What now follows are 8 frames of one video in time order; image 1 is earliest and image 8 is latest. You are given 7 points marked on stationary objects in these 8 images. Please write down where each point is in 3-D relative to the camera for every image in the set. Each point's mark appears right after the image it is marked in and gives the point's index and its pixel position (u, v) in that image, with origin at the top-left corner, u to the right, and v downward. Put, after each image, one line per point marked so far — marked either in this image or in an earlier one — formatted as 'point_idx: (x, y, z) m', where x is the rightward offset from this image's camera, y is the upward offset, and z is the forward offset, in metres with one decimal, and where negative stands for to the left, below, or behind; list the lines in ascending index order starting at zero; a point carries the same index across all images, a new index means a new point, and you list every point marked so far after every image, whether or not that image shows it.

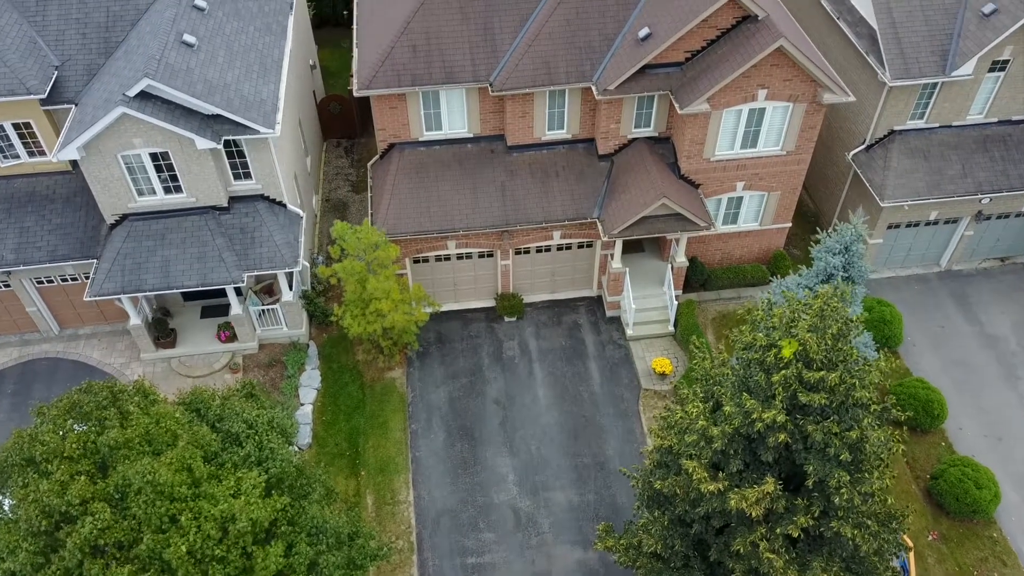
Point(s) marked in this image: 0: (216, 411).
0: (-5.8, -2.3, +15.9) m
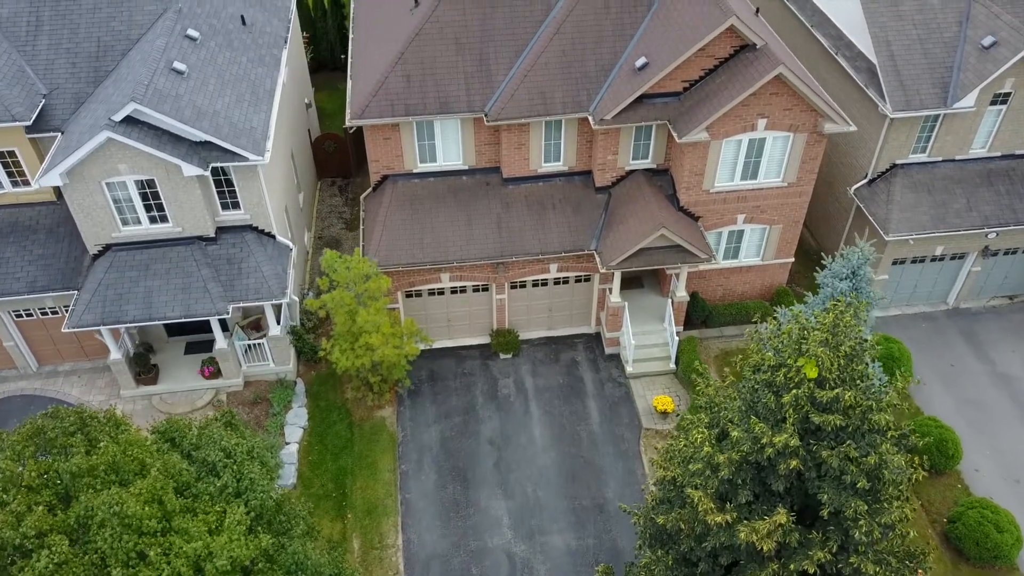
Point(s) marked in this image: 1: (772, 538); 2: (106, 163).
0: (-5.9, -2.7, +15.0) m
1: (+3.9, -3.8, +12.3) m
2: (-9.9, +3.0, +19.9) m
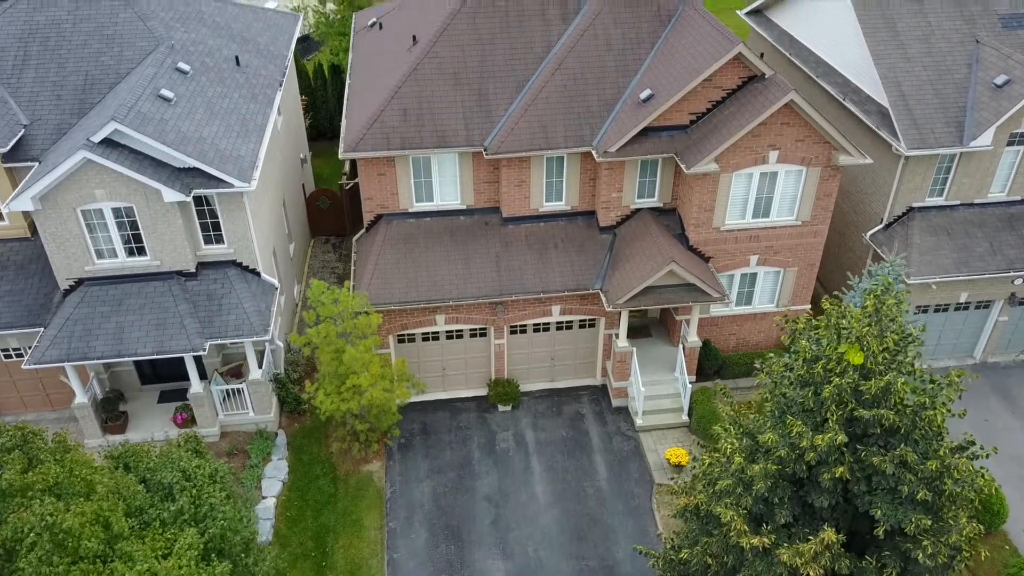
0: (-5.9, -2.8, +13.2) m
1: (+3.9, -3.5, +10.4) m
2: (-9.9, +2.3, +18.8) m
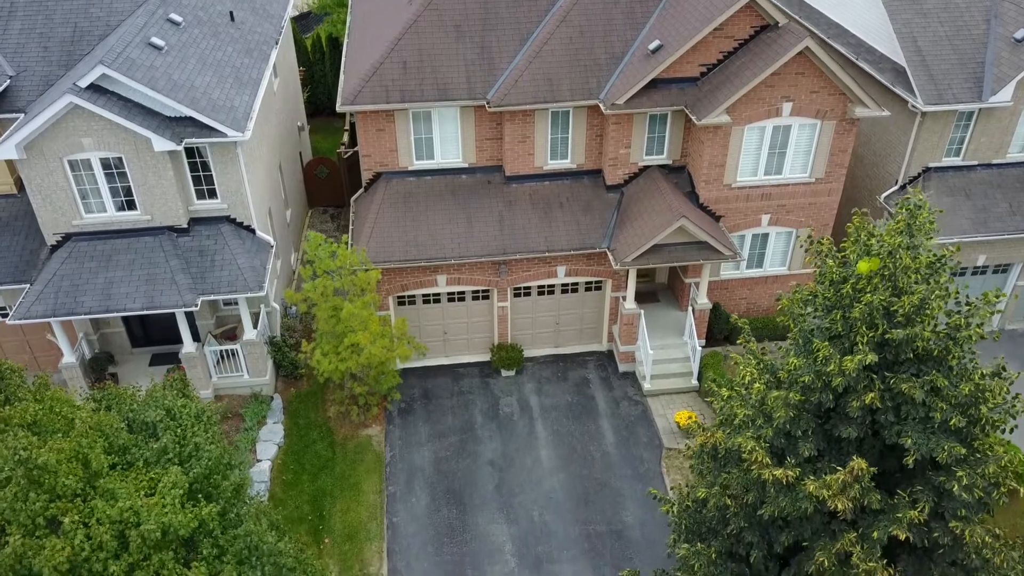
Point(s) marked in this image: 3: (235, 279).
0: (-5.8, -1.7, +12.4) m
1: (+4.0, -2.5, +9.7) m
2: (-9.8, +3.3, +18.1) m
3: (-6.5, +0.2, +19.3) m
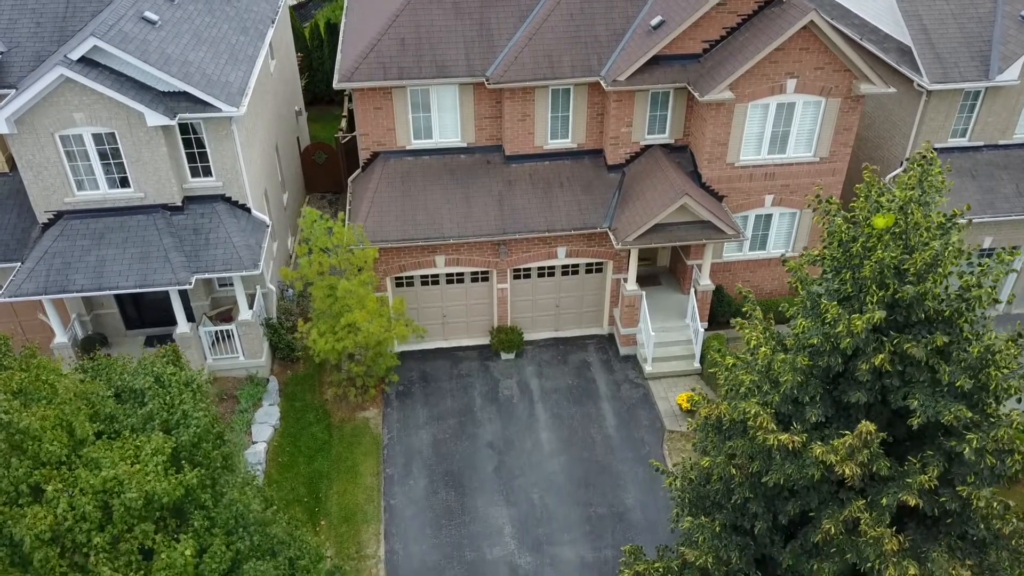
0: (-5.8, -1.3, +12.1) m
1: (+4.0, -2.0, +9.4) m
2: (-9.8, +3.8, +17.7) m
3: (-6.5, +0.7, +18.9) m
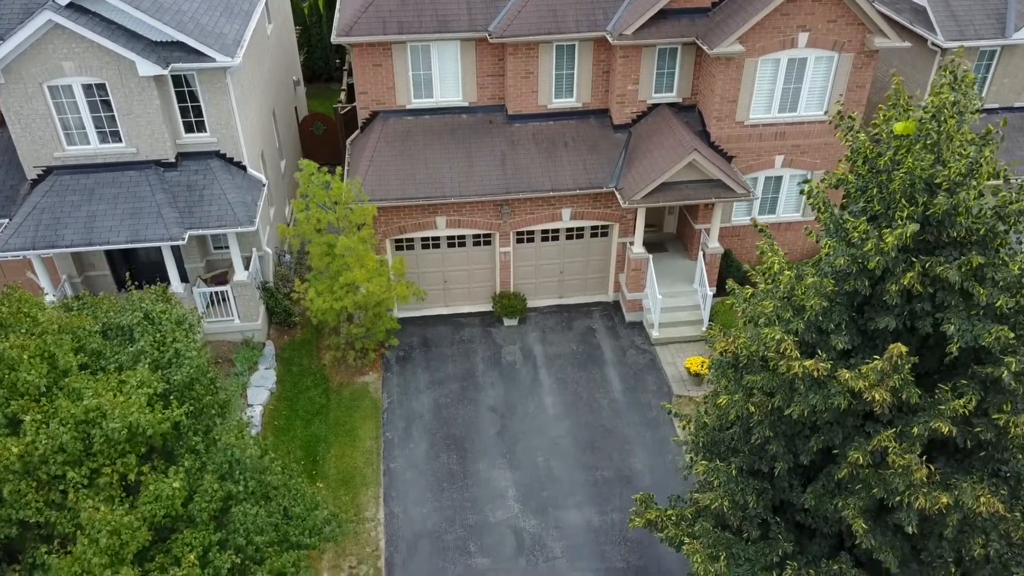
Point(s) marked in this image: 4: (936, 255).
0: (-5.7, -0.3, +11.5) m
1: (+4.0, -1.1, +8.8) m
2: (-9.7, +4.8, +17.1) m
3: (-6.5, +1.7, +18.4) m
4: (+4.8, +0.4, +9.2) m
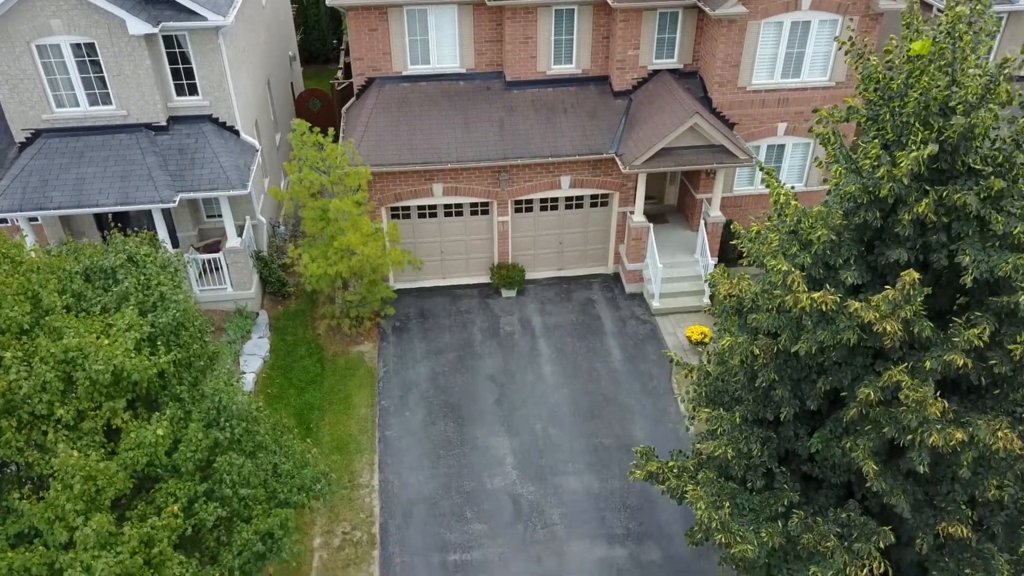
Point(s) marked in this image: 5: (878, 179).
0: (-5.8, +0.4, +11.2) m
1: (+4.0, -0.3, +8.4) m
2: (-9.7, +5.6, +16.8) m
3: (-6.5, +2.4, +18.0) m
4: (+4.8, +1.1, +8.8) m
5: (+3.9, +1.2, +8.7) m
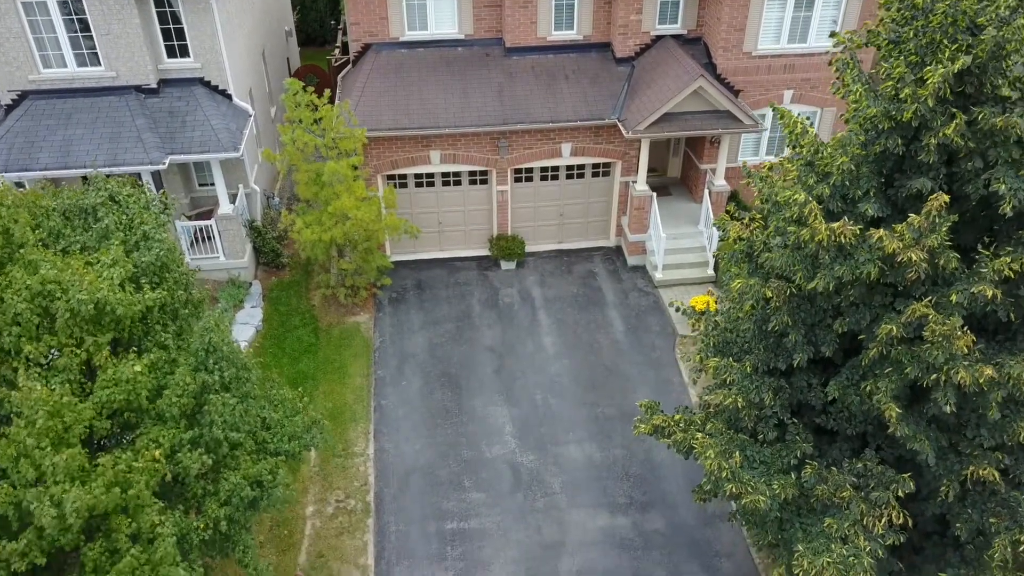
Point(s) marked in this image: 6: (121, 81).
0: (-5.8, +1.2, +10.7) m
1: (+4.0, +0.4, +8.0) m
2: (-9.7, +6.3, +16.3) m
3: (-6.5, +3.2, +17.5) m
4: (+4.8, +1.8, +8.3) m
5: (+4.0, +1.9, +8.3) m
6: (-8.5, +4.5, +17.8) m
